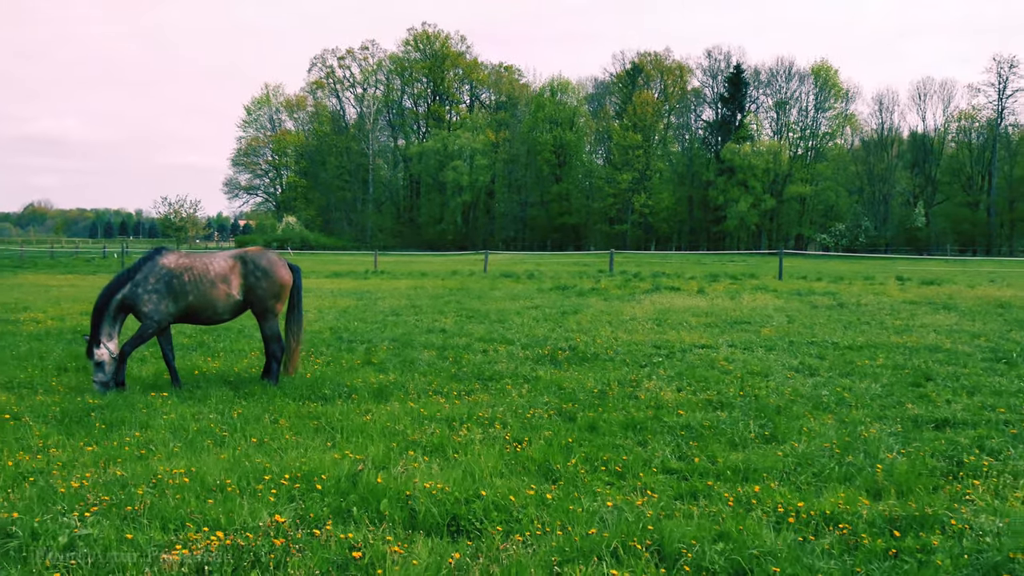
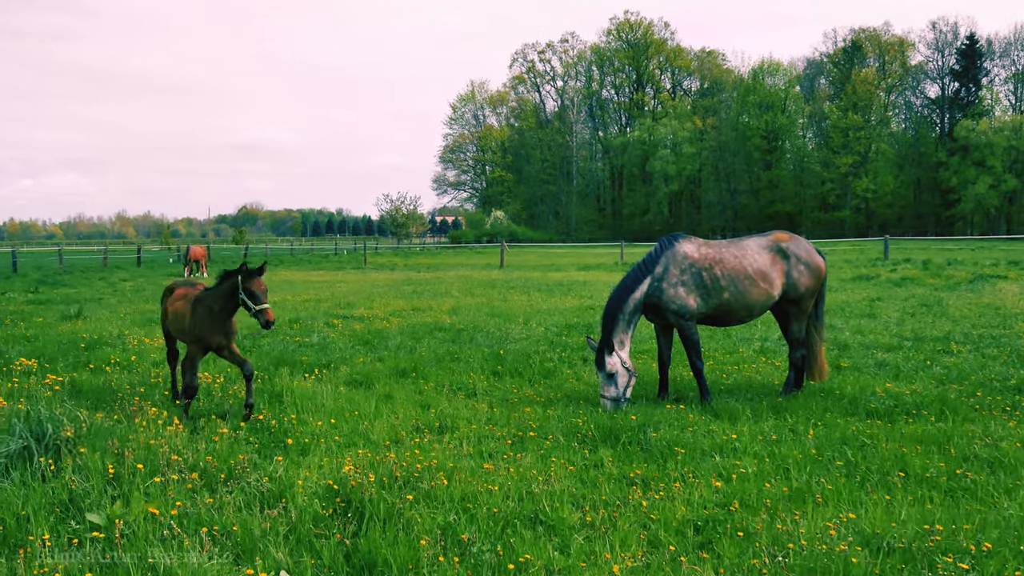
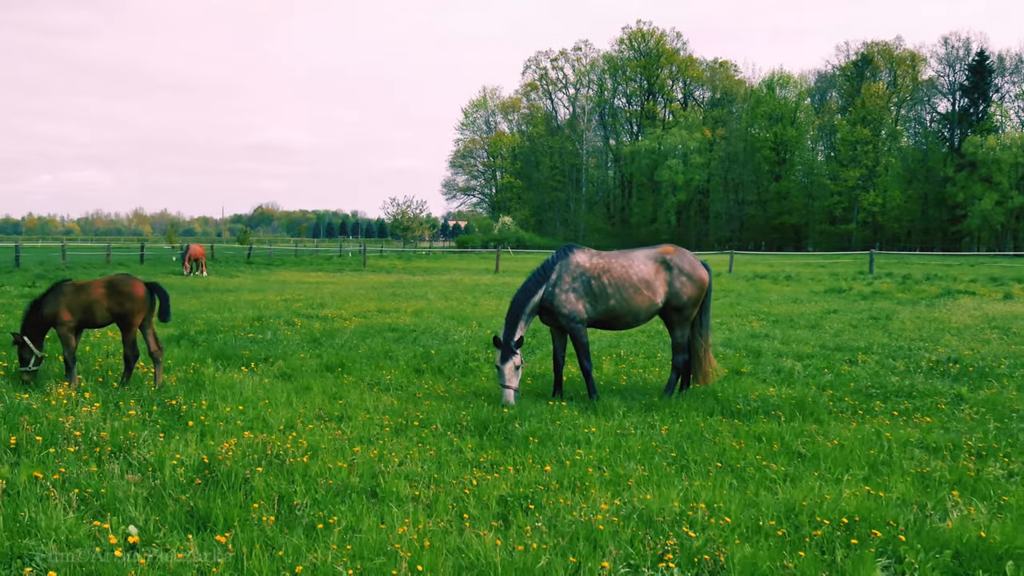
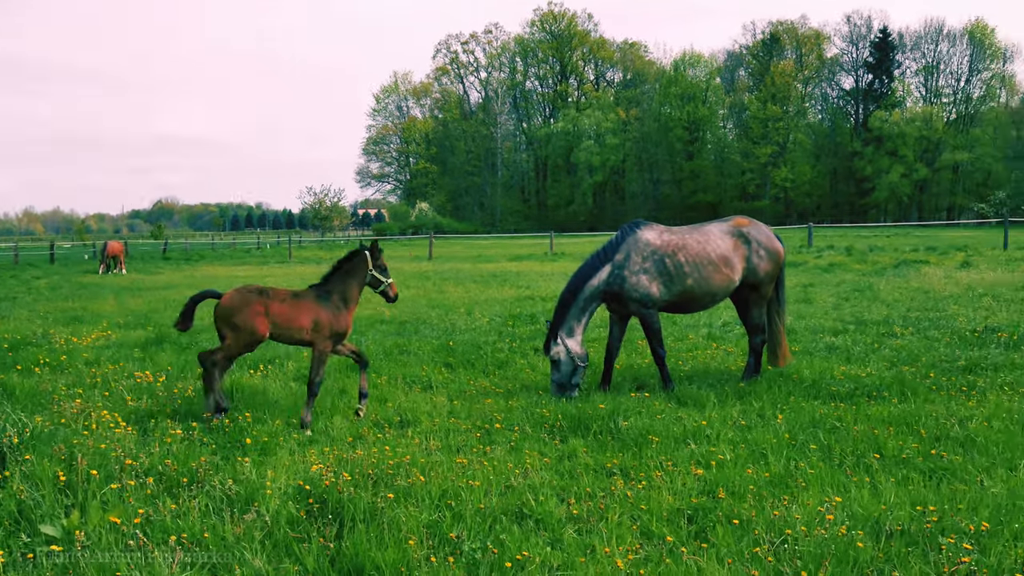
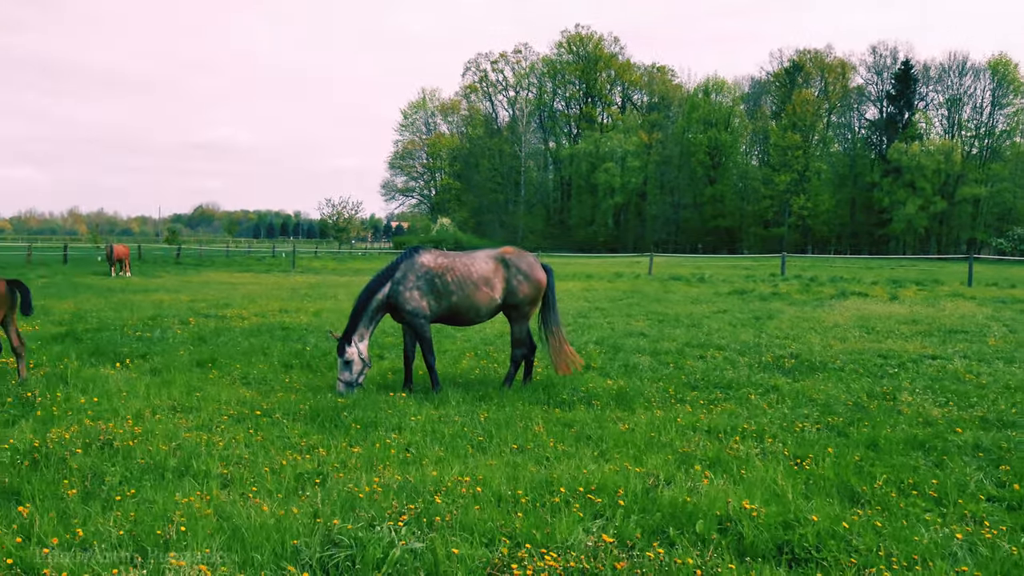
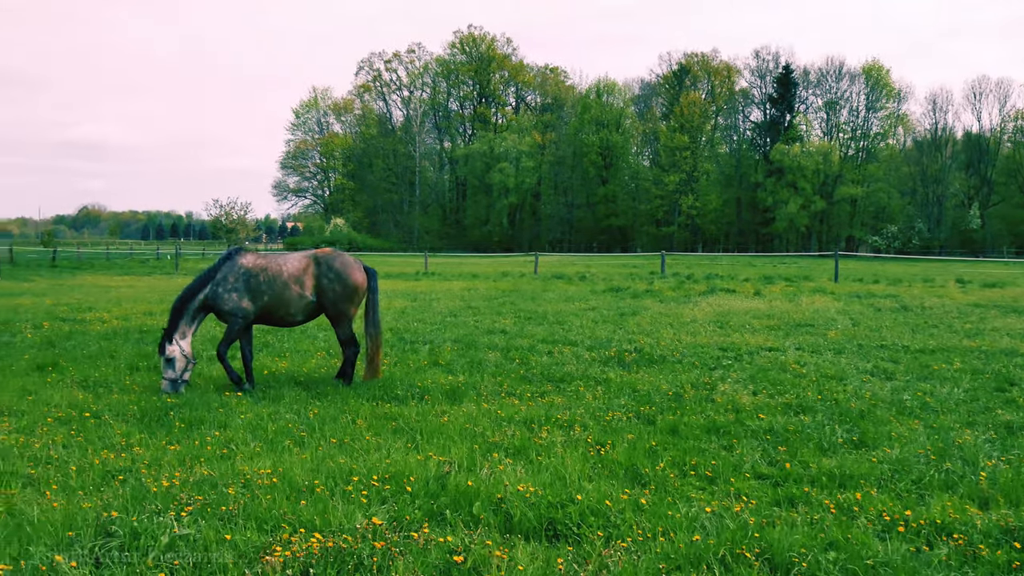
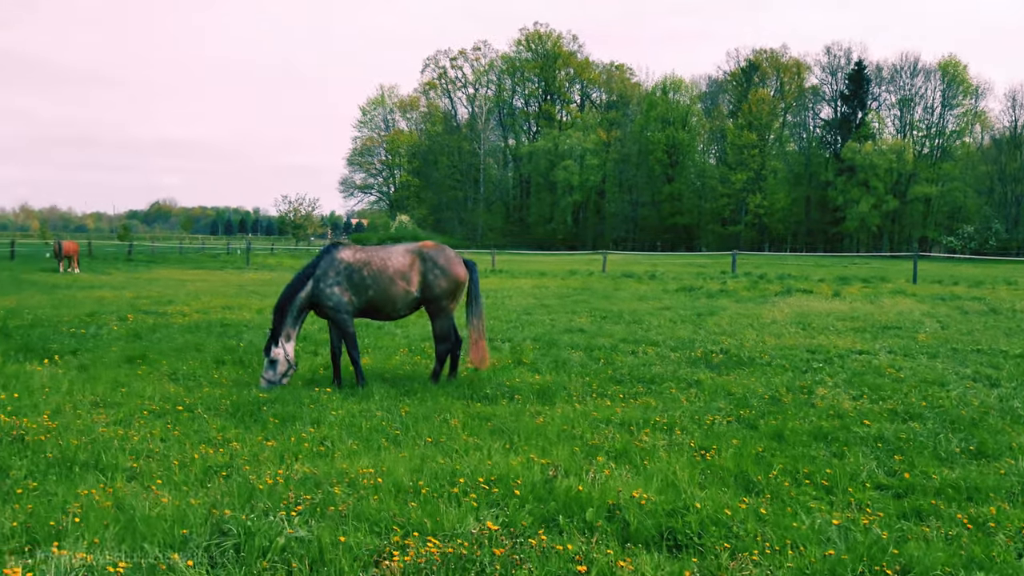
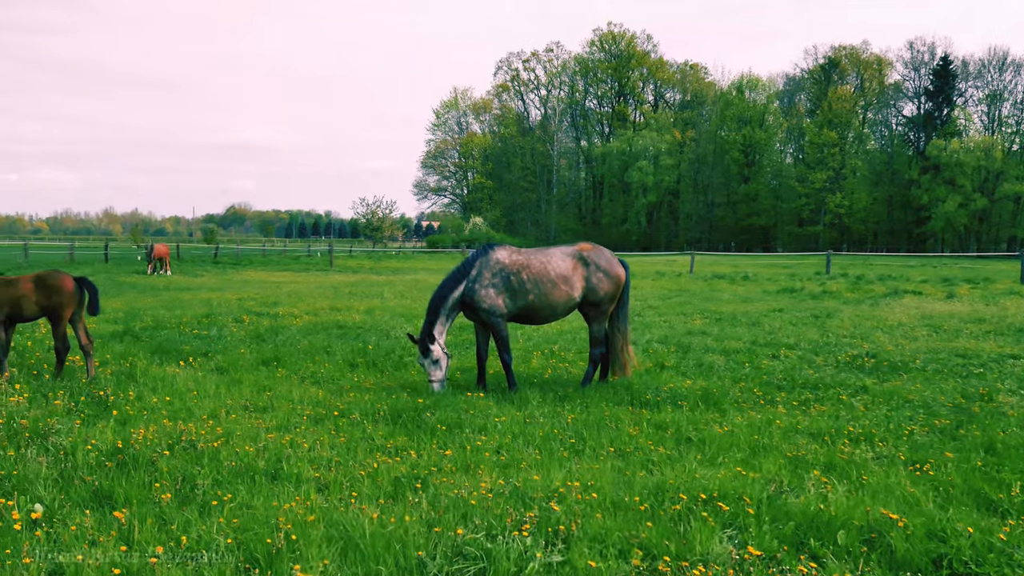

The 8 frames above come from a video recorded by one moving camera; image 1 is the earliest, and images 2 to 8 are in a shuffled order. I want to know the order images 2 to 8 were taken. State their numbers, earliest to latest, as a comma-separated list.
6, 7, 5, 8, 3, 2, 4
